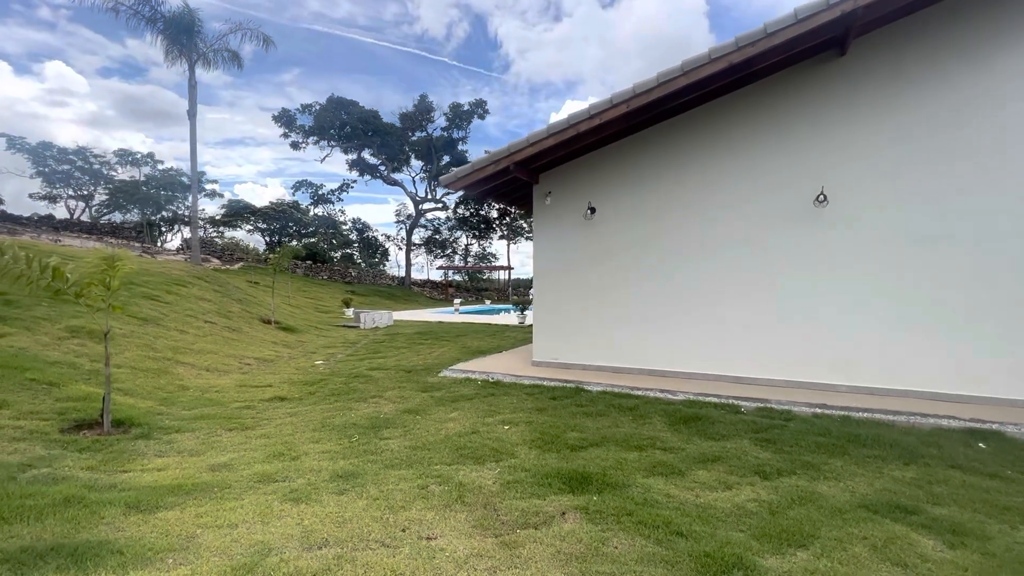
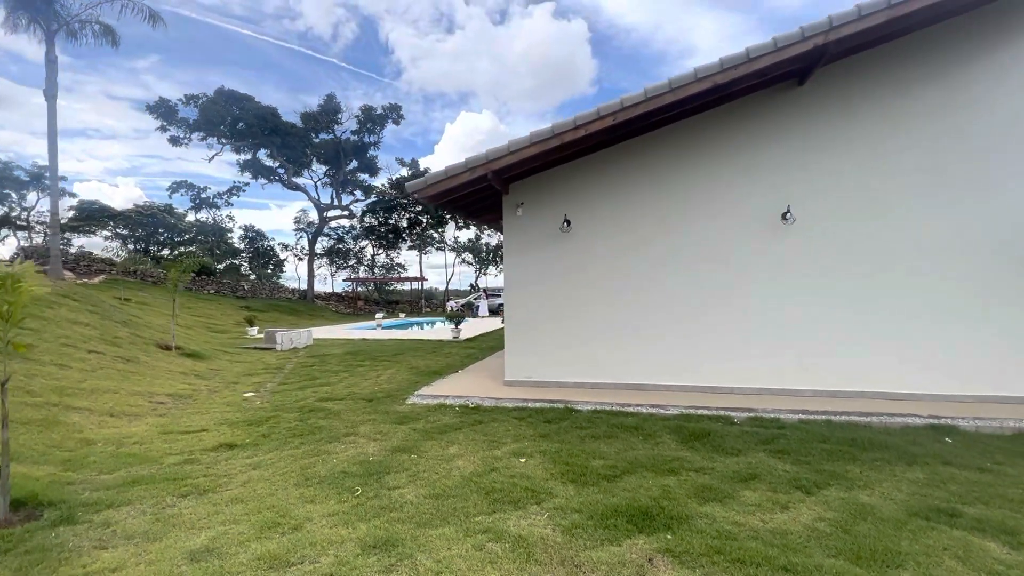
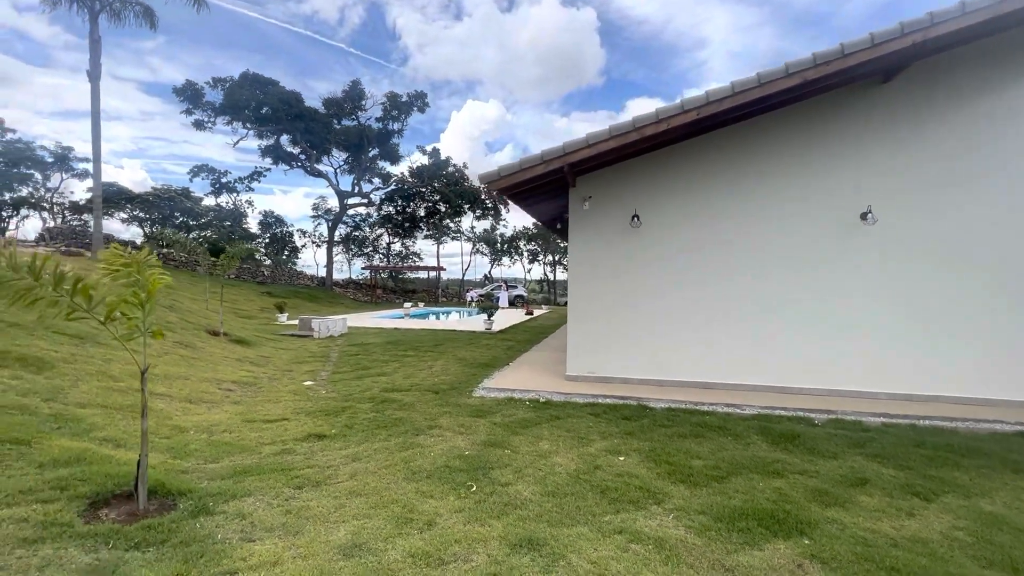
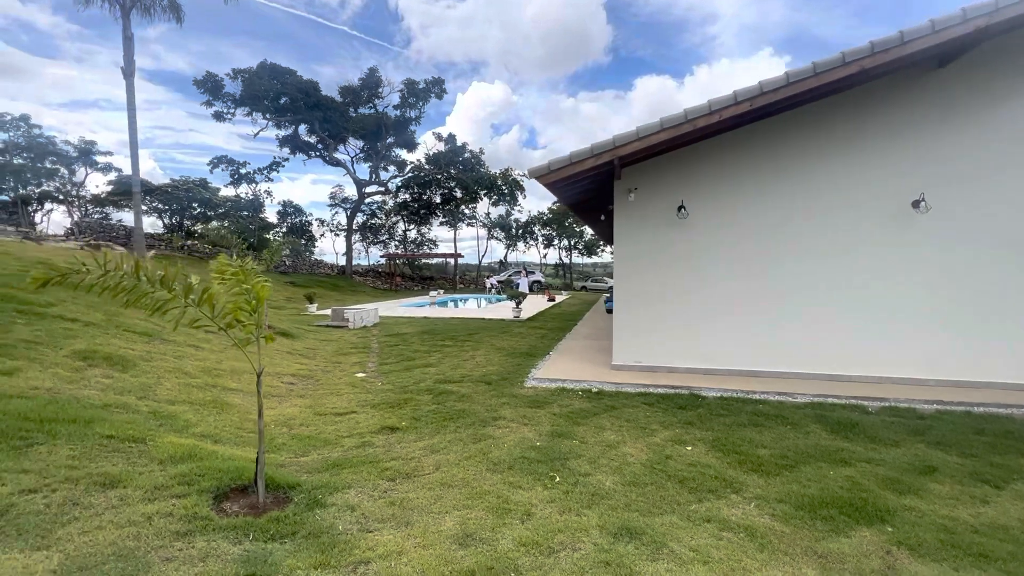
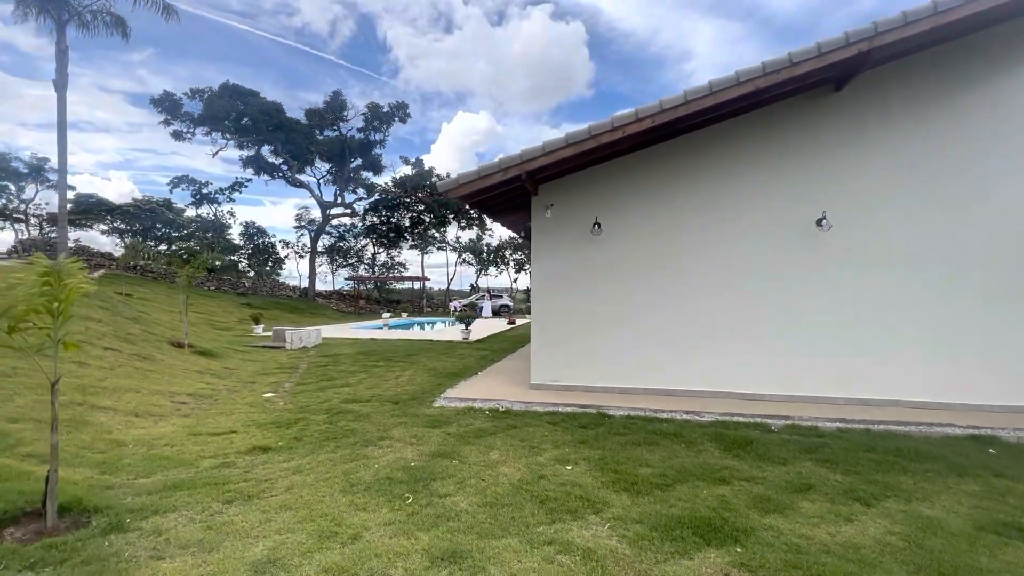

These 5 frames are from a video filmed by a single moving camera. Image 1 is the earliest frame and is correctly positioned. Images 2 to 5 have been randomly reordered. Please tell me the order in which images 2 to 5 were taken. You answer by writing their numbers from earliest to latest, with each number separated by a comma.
2, 5, 3, 4
